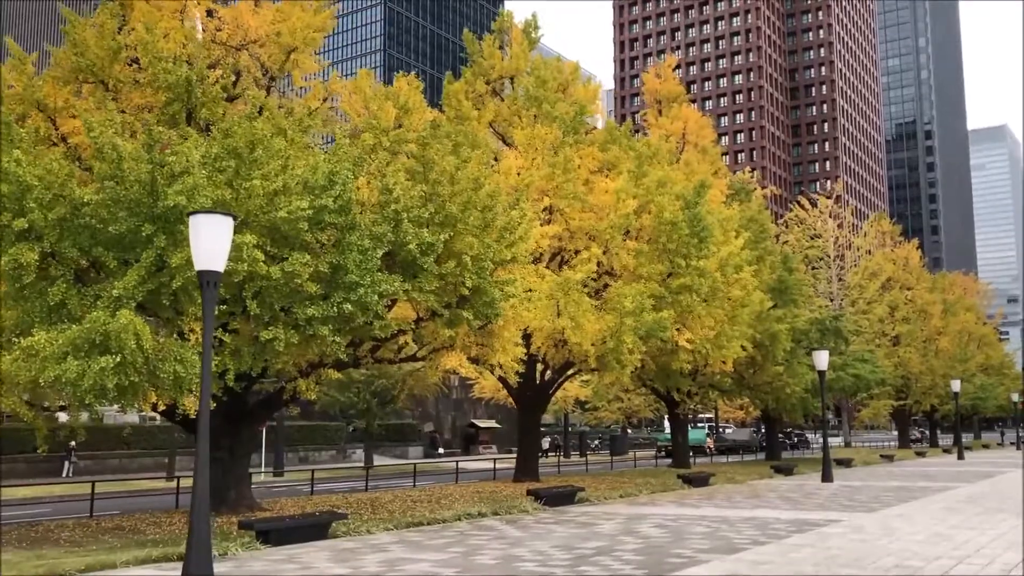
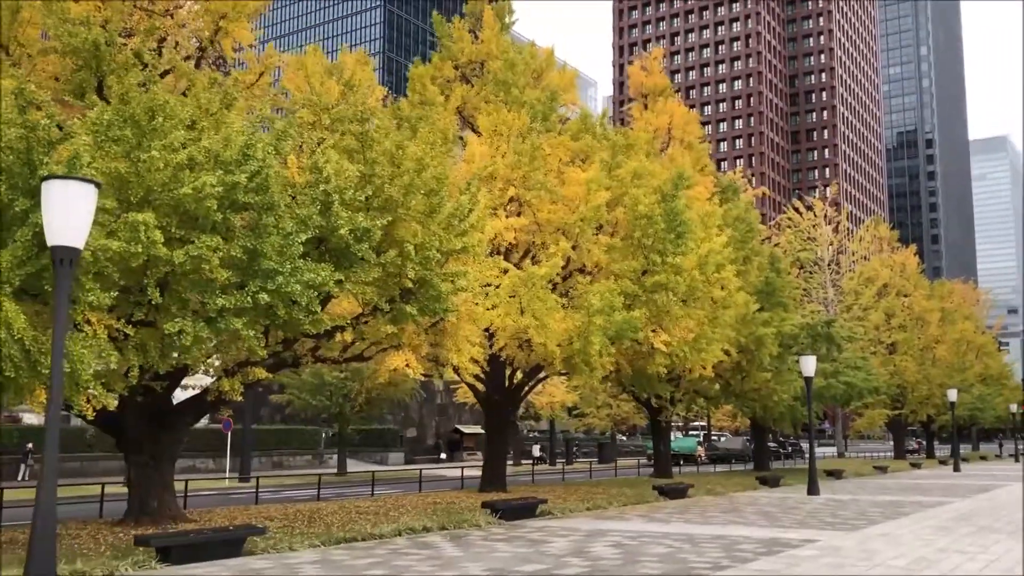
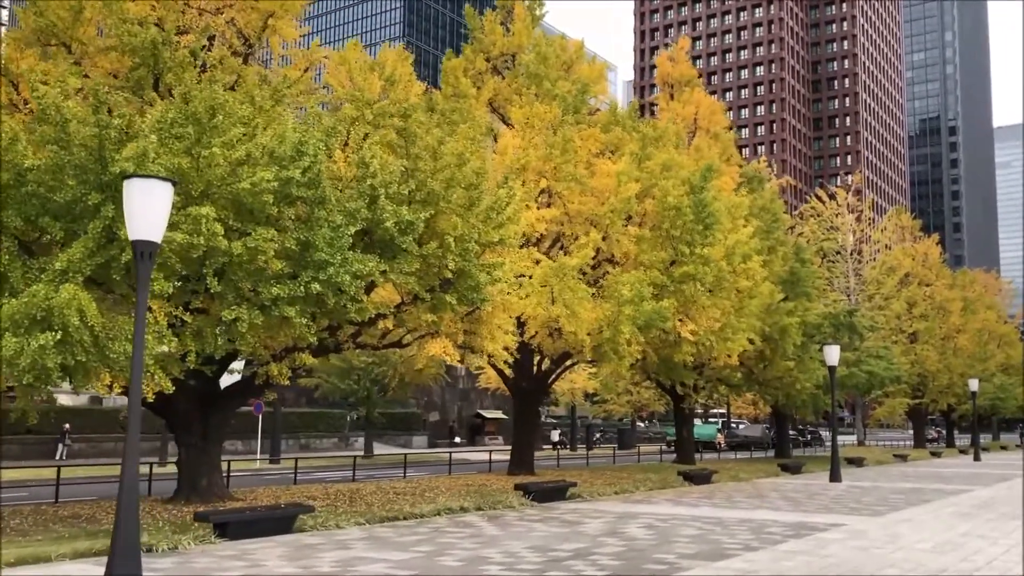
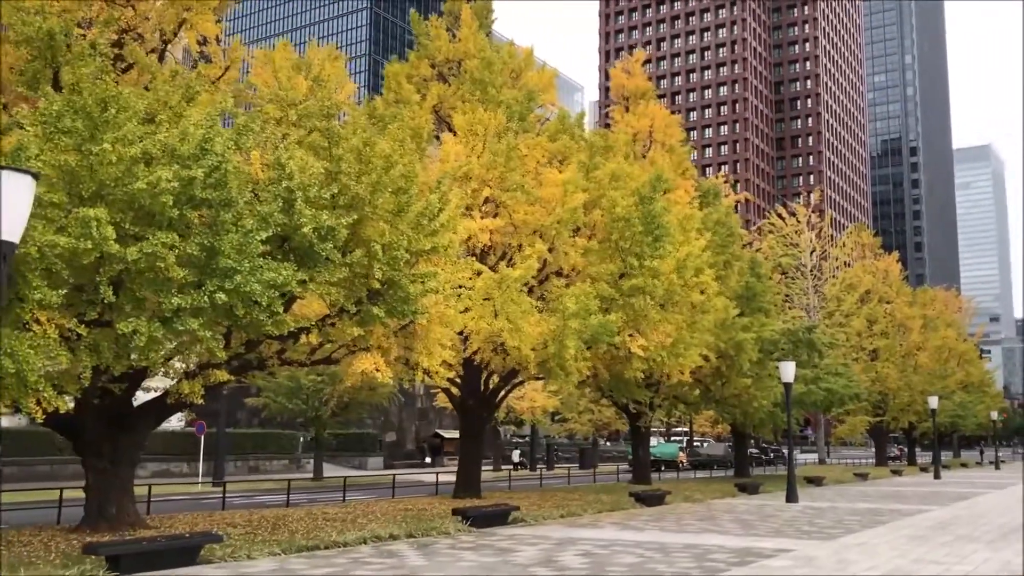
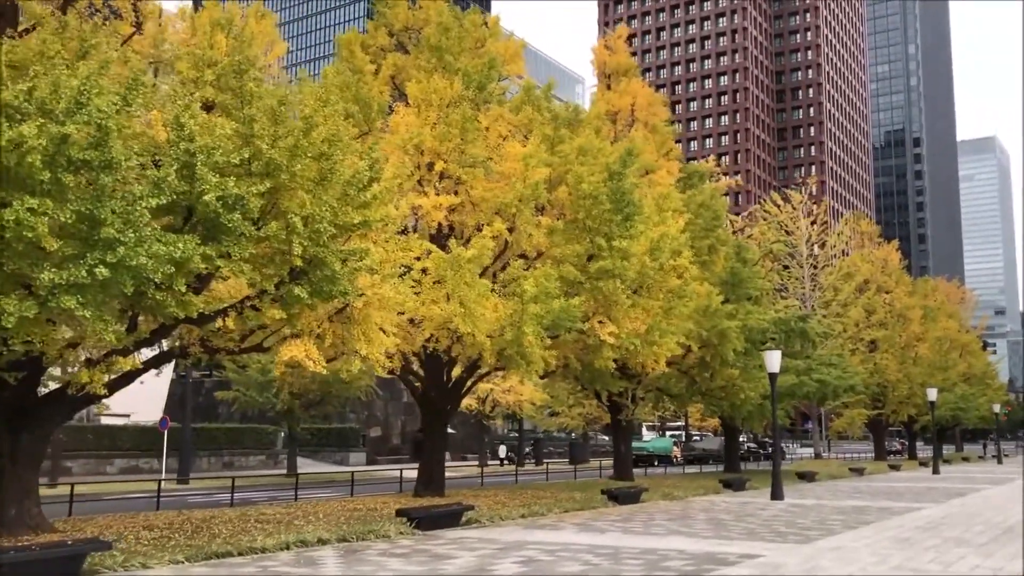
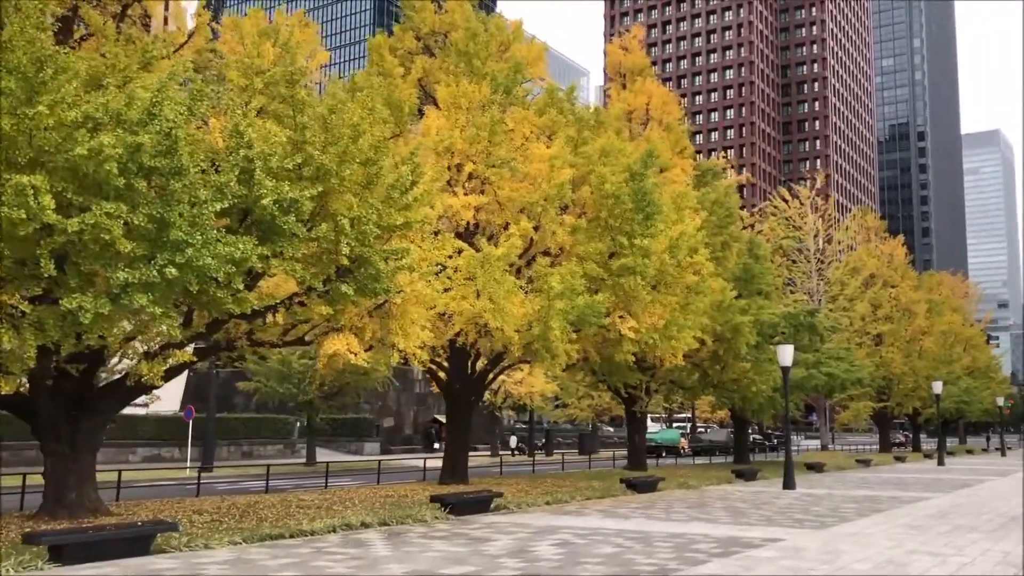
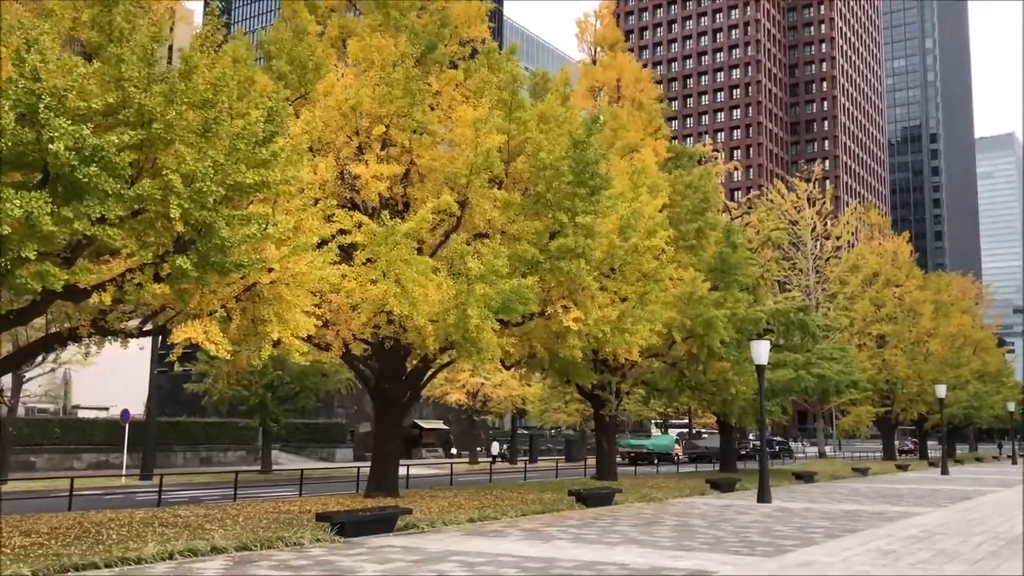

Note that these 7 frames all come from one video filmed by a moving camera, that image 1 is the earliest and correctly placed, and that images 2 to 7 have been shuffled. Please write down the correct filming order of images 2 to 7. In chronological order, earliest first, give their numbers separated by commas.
3, 2, 4, 6, 5, 7
